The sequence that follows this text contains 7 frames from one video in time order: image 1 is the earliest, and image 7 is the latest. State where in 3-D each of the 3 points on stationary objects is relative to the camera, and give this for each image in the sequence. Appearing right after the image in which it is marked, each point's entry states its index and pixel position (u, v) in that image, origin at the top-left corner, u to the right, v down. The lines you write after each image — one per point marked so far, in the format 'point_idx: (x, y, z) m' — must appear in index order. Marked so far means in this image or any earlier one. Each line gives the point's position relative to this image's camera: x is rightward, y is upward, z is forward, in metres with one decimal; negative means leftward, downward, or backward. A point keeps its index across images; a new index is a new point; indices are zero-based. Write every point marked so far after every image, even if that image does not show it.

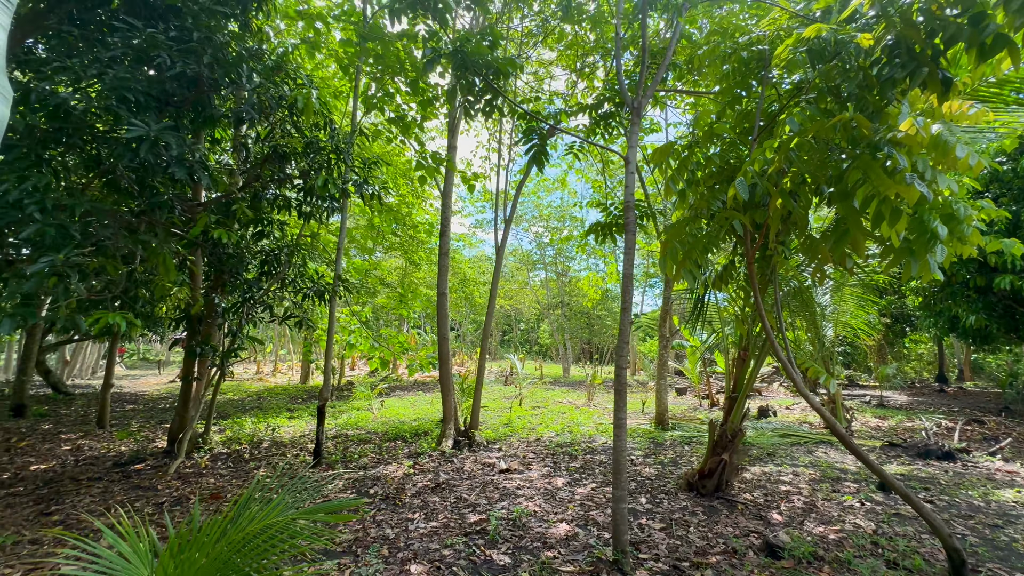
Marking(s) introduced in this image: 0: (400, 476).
0: (-1.0, -1.6, +4.0) m
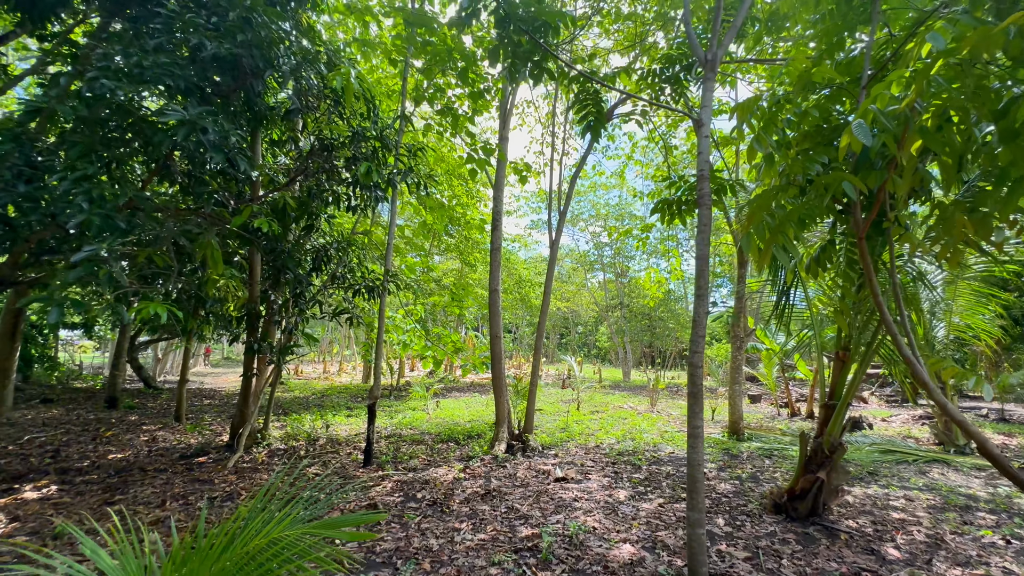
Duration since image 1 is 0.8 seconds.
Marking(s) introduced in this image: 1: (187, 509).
0: (-0.5, -1.6, +3.8) m
1: (-2.1, -1.4, +3.0) m
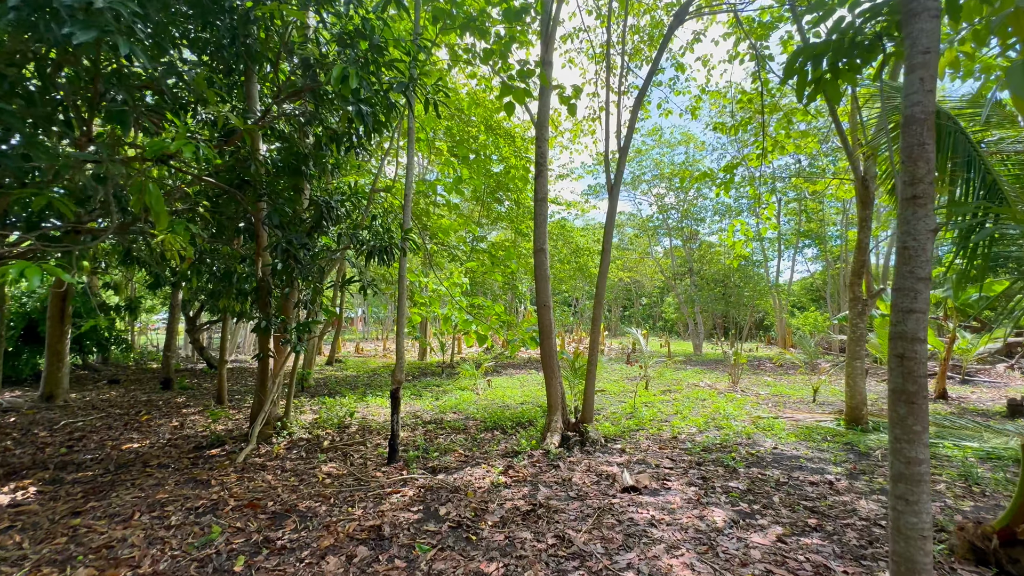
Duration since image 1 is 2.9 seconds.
0: (-0.2, -1.3, +3.0) m
1: (-1.9, -1.2, +2.4) m
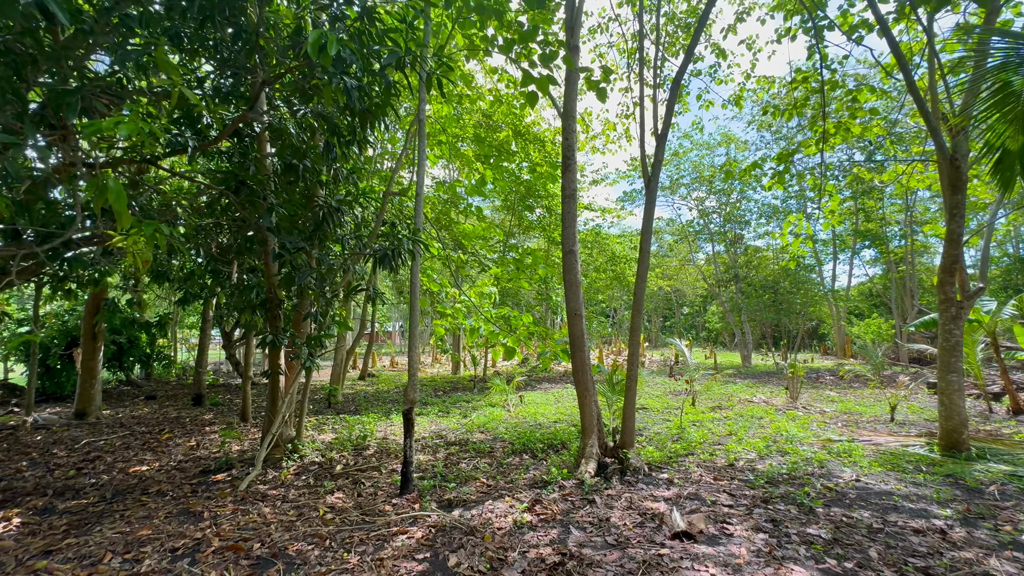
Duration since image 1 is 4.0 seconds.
0: (0.0, -1.3, +2.5) m
1: (-1.8, -1.3, +2.1) m
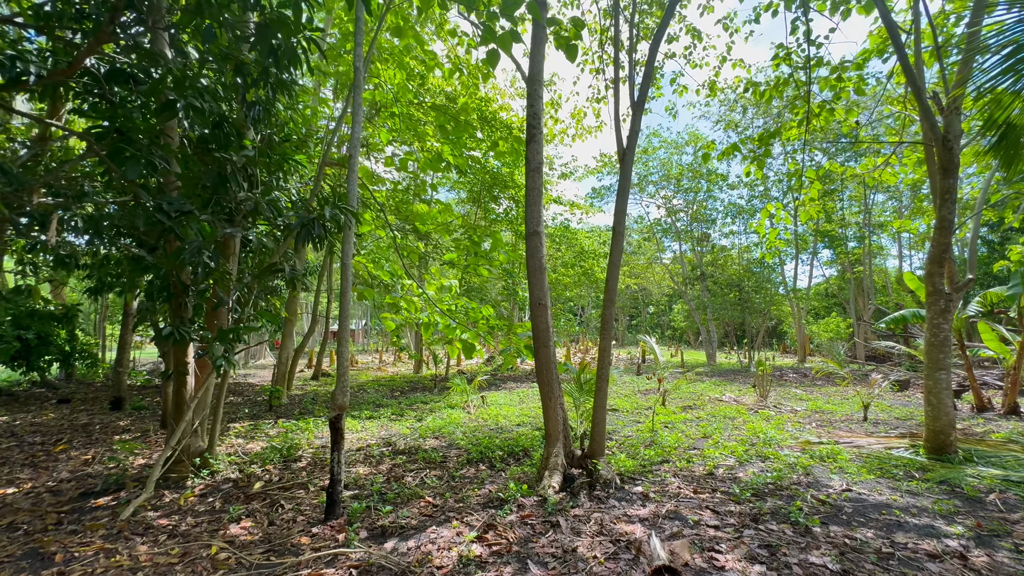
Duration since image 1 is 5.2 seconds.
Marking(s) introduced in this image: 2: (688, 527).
0: (-0.3, -1.2, +2.0) m
1: (-2.0, -1.2, +1.5) m
2: (+0.9, -1.3, +2.4) m
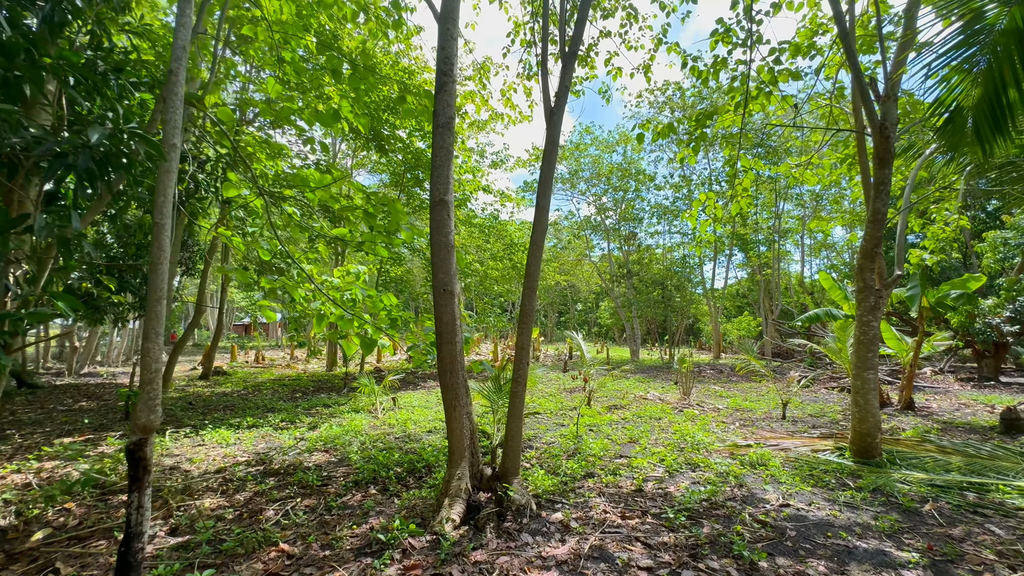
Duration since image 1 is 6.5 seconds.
0: (-0.7, -1.1, +1.4) m
1: (-2.3, -1.1, +0.5) m
2: (+0.4, -1.2, +1.9) m
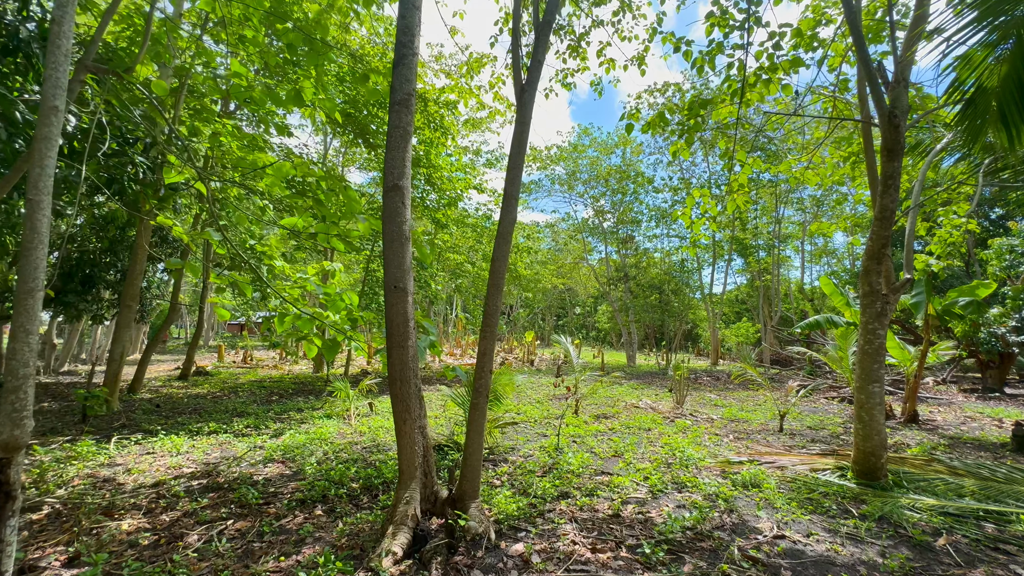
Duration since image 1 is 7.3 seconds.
0: (-0.9, -1.1, +1.0) m
1: (-2.5, -1.0, +0.2) m
2: (+0.2, -1.2, +1.6) m
